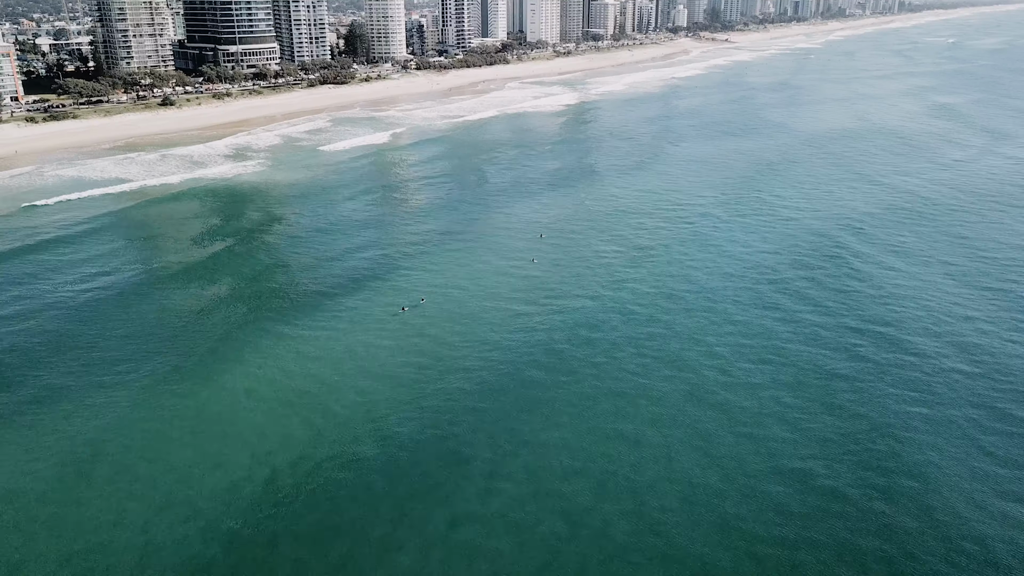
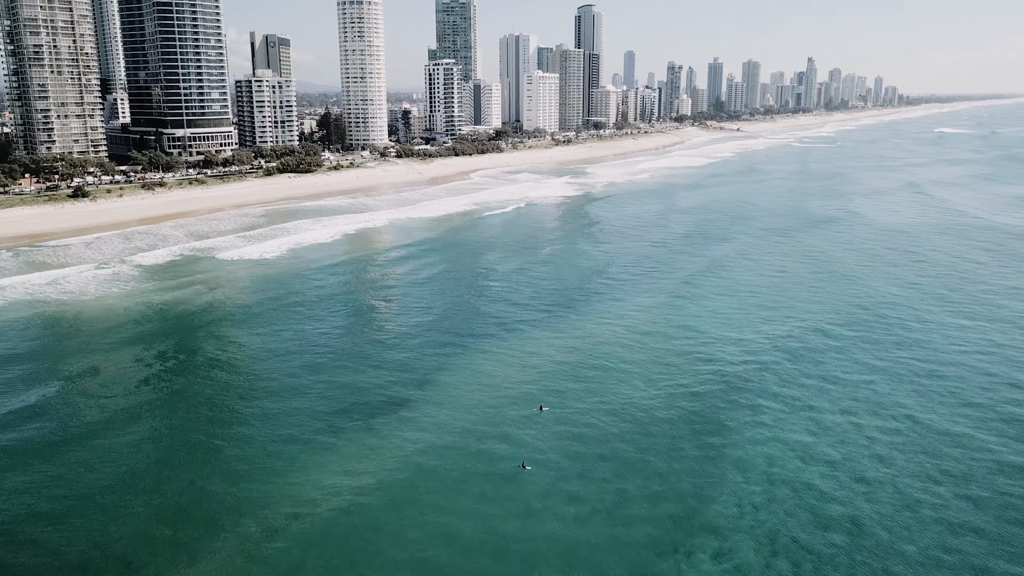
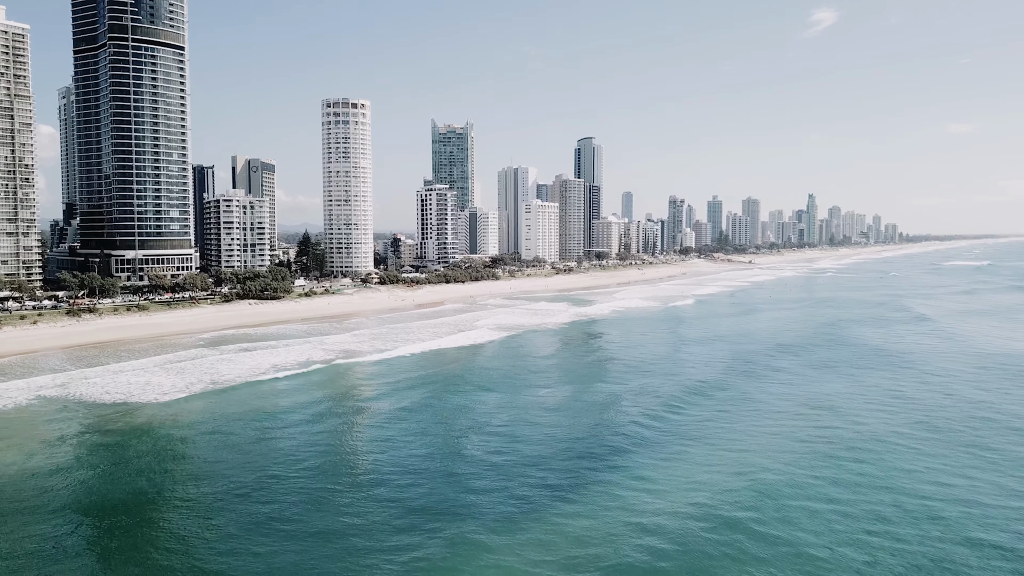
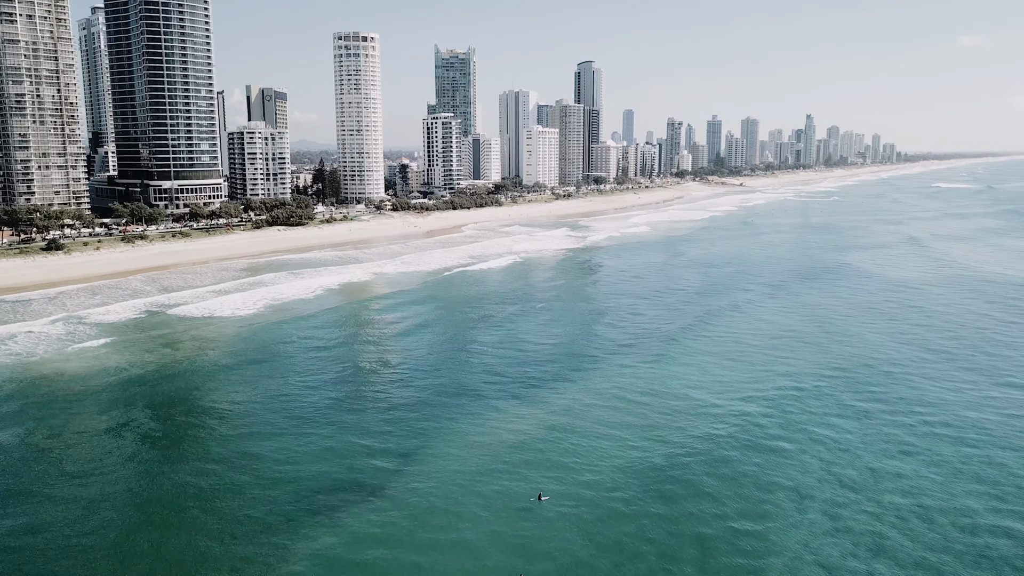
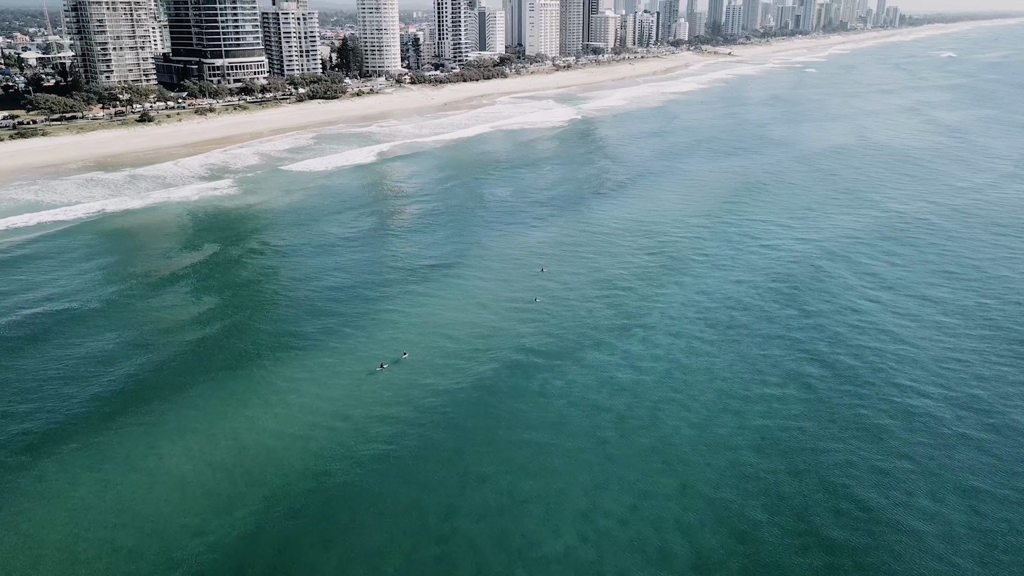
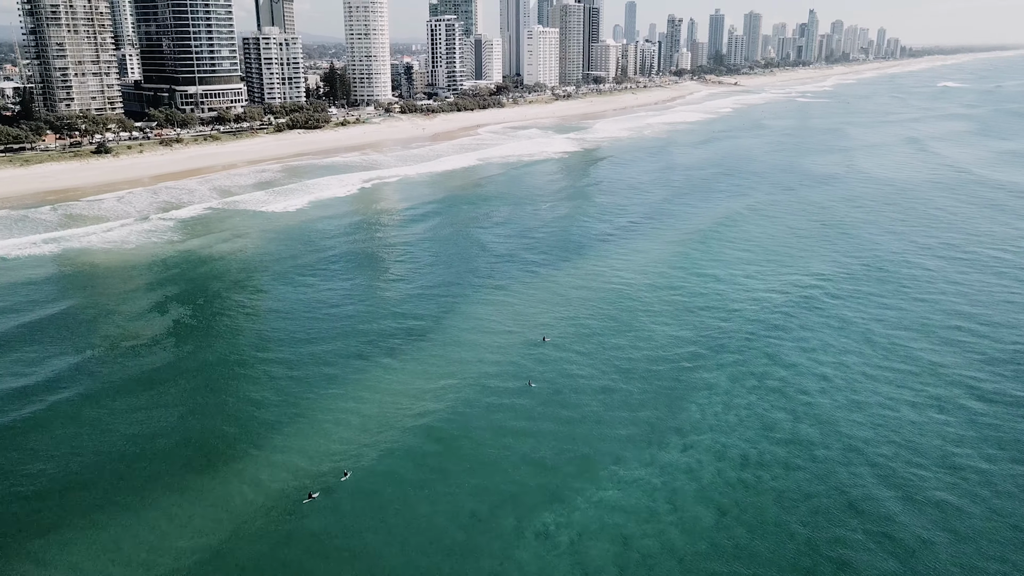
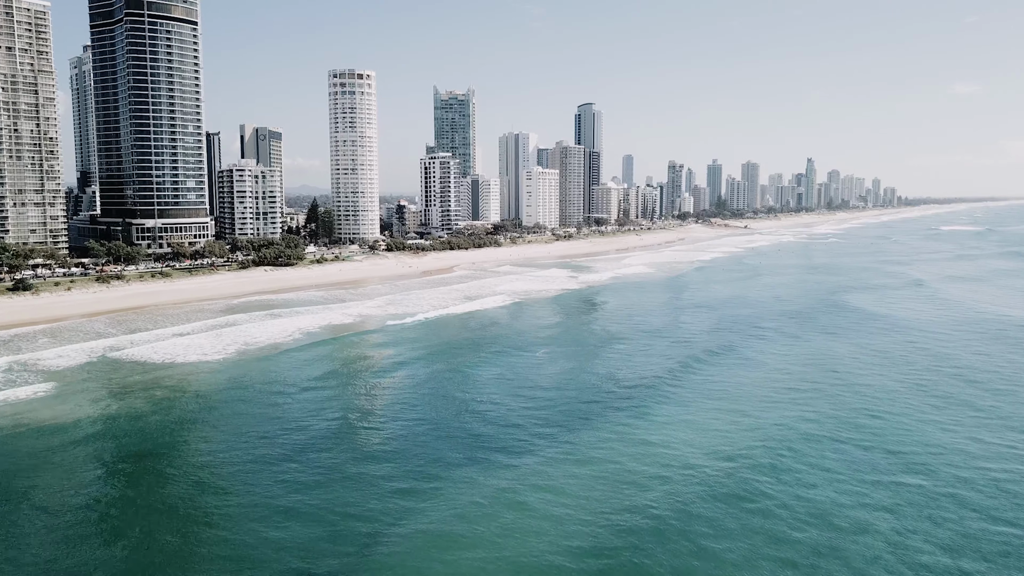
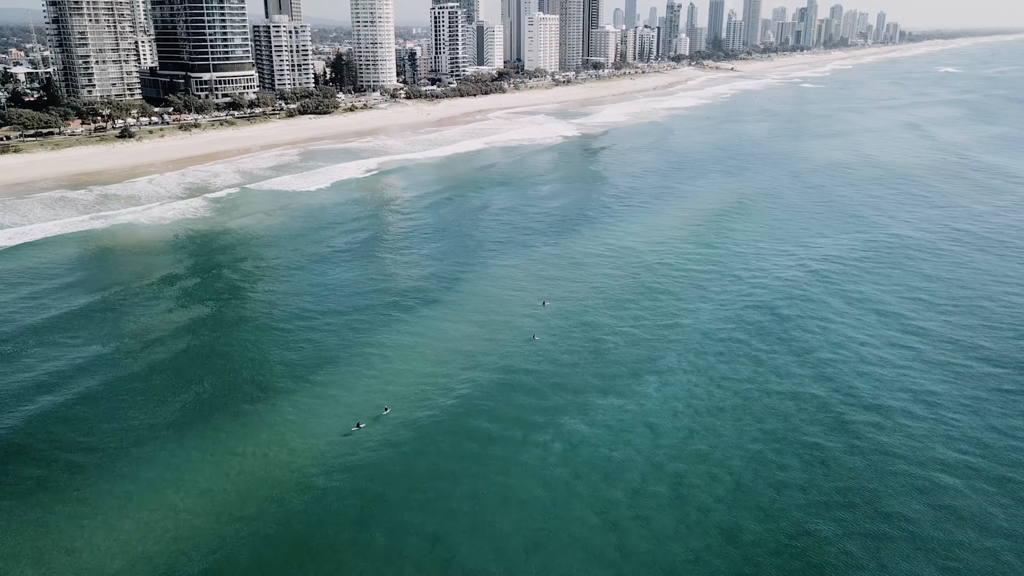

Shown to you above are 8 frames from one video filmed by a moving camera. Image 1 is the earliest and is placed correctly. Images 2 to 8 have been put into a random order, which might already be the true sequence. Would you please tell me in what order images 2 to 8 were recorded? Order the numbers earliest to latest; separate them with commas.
5, 8, 6, 2, 4, 7, 3
